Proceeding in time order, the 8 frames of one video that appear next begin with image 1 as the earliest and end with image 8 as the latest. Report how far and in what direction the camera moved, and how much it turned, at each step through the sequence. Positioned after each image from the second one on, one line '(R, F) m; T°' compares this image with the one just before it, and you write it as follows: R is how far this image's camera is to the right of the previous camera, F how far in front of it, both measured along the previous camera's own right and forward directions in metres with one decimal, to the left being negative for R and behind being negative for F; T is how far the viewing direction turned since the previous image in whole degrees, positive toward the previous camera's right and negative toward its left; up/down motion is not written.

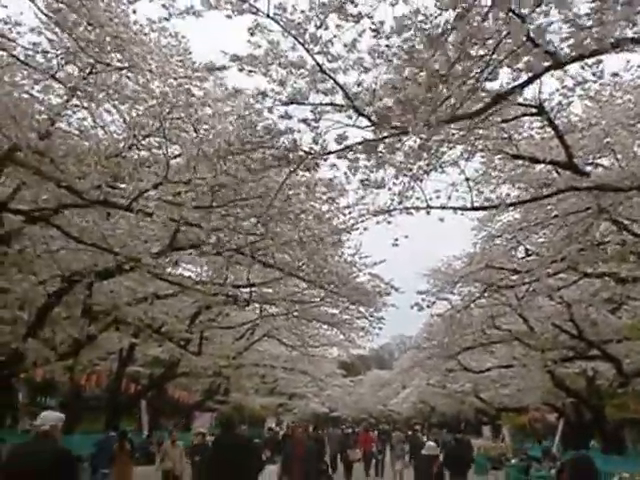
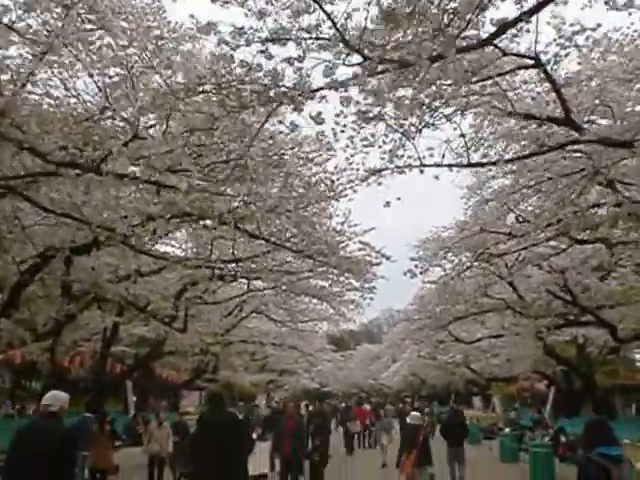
(0.0, +0.5) m; +1°
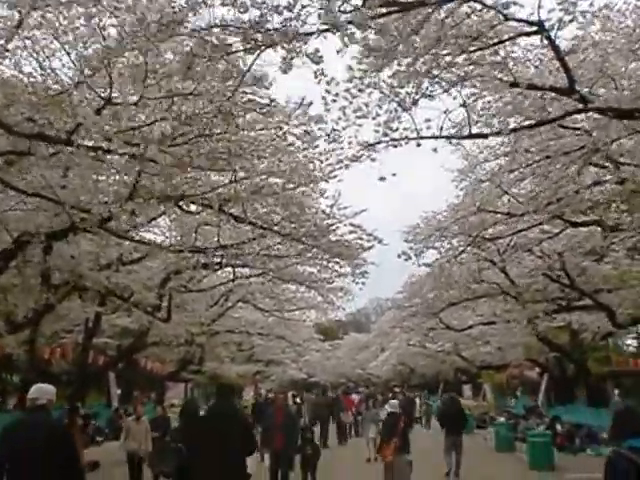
(-0.1, +0.6) m; +1°
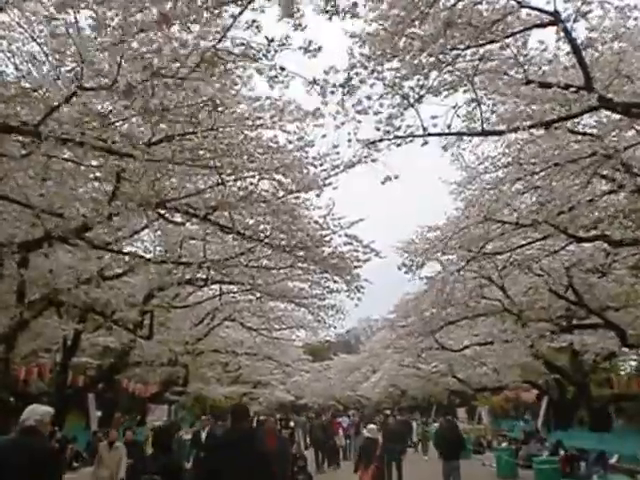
(-0.1, +0.8) m; +1°
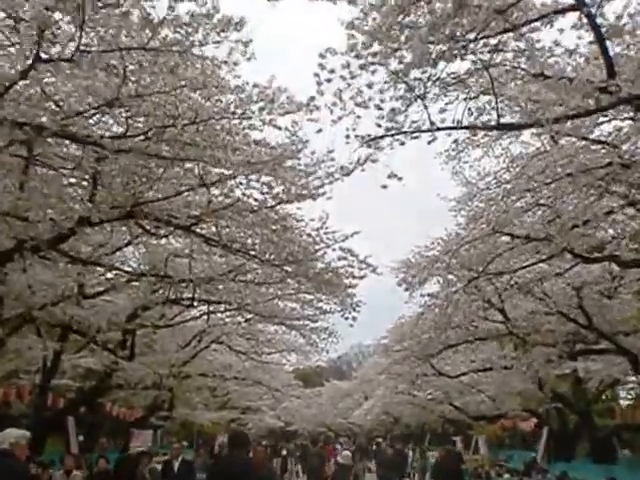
(0.0, +0.9) m; +1°
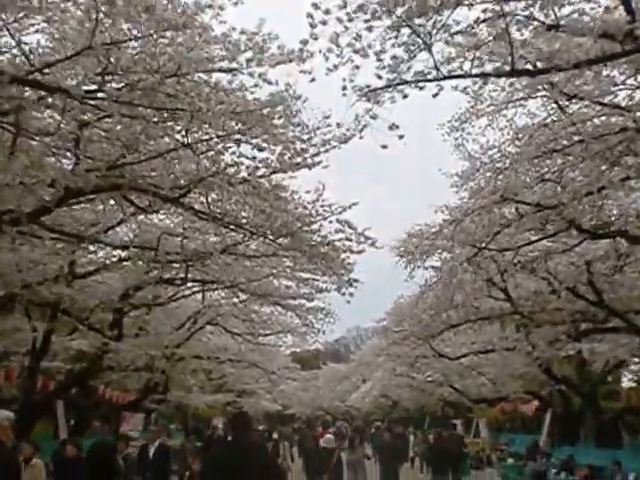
(0.0, +0.6) m; 0°
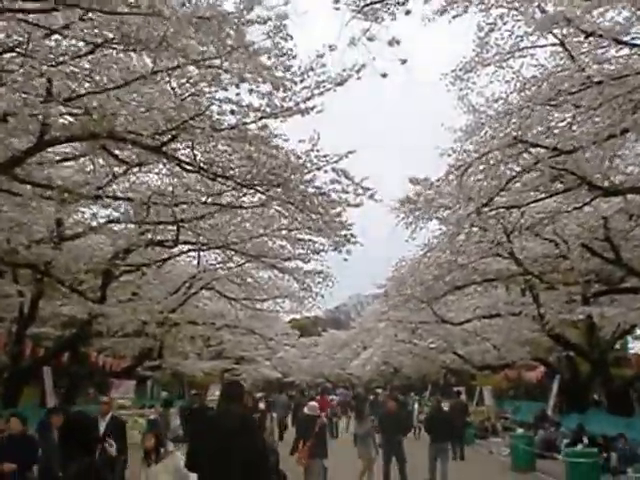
(+0.1, +0.8) m; 0°
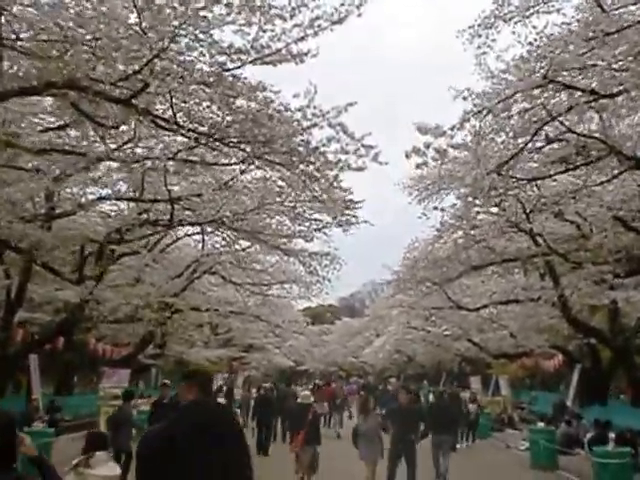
(+0.2, +1.2) m; -1°
